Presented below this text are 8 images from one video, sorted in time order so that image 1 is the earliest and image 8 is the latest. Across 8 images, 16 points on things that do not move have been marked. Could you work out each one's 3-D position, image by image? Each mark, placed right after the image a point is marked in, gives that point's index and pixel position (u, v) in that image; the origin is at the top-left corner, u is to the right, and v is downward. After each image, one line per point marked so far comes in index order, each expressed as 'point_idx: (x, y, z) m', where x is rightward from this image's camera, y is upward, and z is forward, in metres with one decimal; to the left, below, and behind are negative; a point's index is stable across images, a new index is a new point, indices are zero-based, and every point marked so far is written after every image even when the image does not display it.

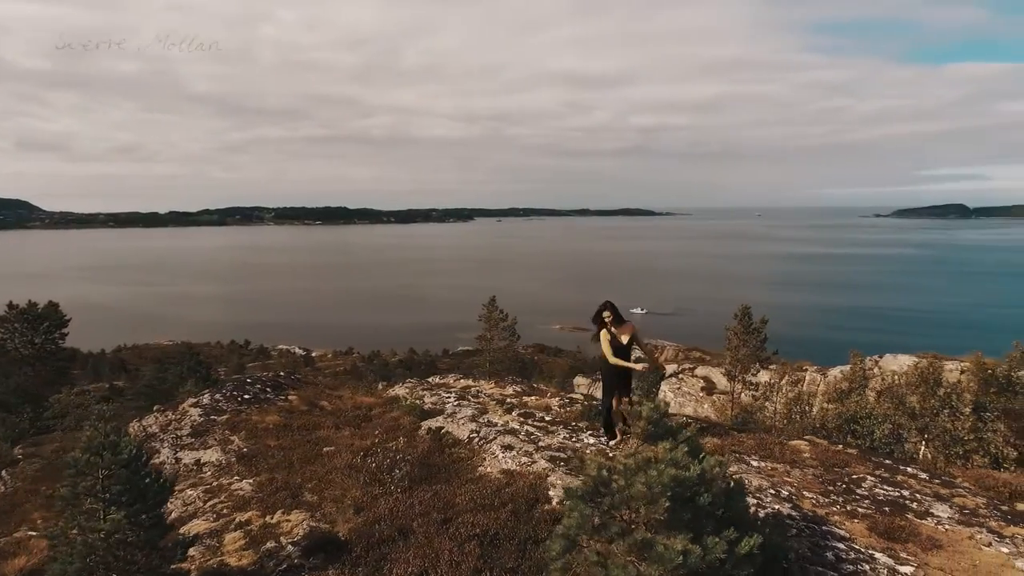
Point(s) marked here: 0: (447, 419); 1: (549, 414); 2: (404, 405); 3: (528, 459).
0: (-1.5, -2.9, +13.6) m
1: (+0.8, -2.5, +12.2) m
2: (-3.3, -3.5, +18.4) m
3: (+0.2, -2.5, +9.1) m
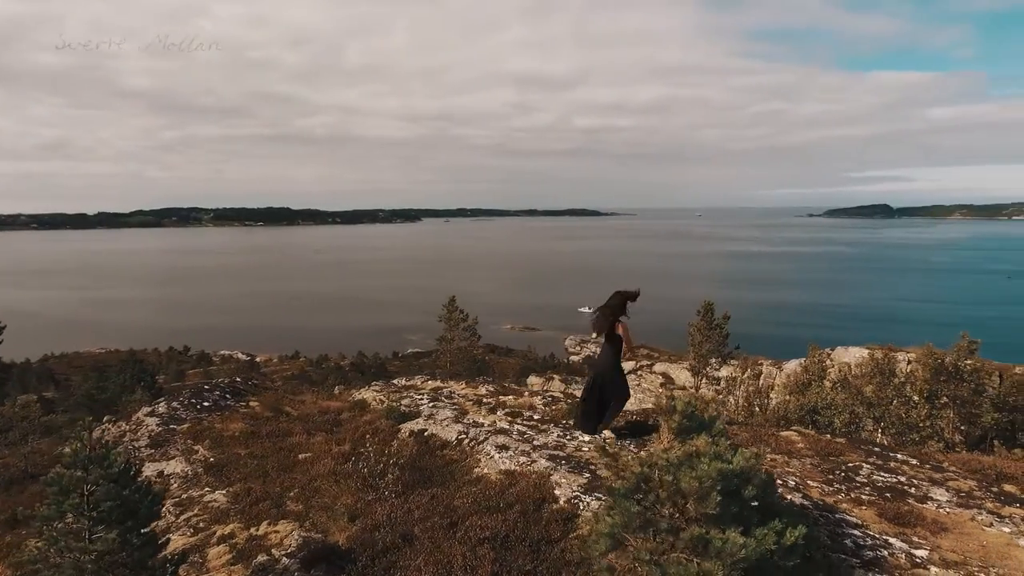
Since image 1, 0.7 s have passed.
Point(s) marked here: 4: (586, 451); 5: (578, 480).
0: (-1.9, -2.9, +13.3) m
1: (+0.5, -2.5, +12.1) m
2: (-4.0, -3.5, +18.0) m
3: (+0.2, -2.5, +8.9) m
4: (+1.1, -2.4, +9.0) m
5: (+0.9, -2.5, +8.0) m
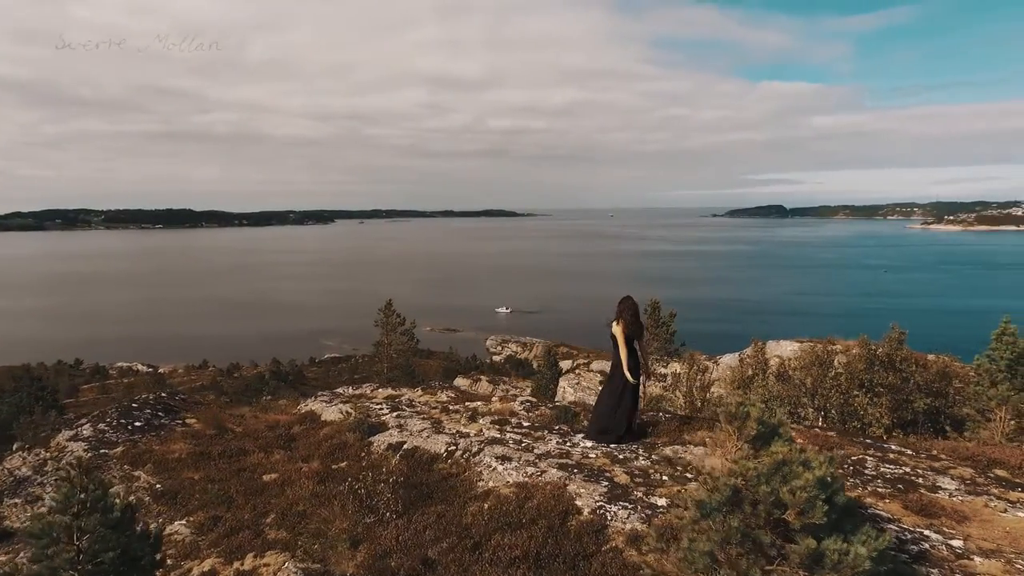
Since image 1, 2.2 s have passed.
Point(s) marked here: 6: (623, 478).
0: (-2.3, -3.0, +12.7) m
1: (+0.2, -2.5, +11.8) m
2: (-5.0, -3.7, +17.0) m
3: (+0.3, -2.6, +8.6) m
4: (+1.2, -2.4, +8.8) m
5: (+1.1, -2.6, +7.8) m
6: (+1.4, -2.5, +8.0) m
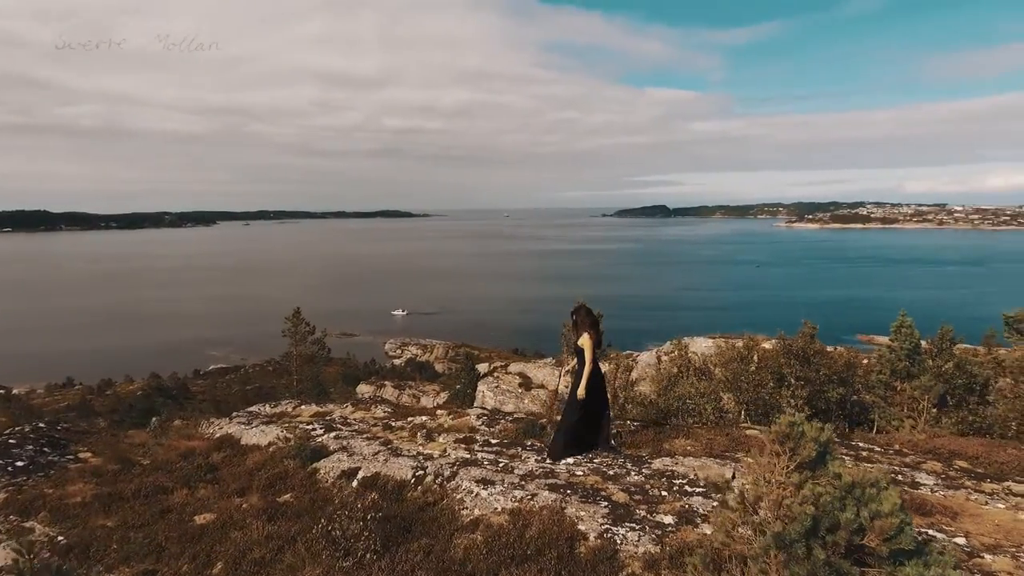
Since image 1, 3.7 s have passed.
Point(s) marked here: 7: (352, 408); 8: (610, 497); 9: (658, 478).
0: (-3.1, -3.3, +11.7) m
1: (-0.5, -2.7, +11.2) m
2: (-6.5, -4.0, +15.6) m
3: (+0.2, -2.7, +8.1) m
4: (+1.0, -2.6, +8.5) m
5: (+1.0, -2.7, +7.5) m
6: (+1.4, -2.6, +7.7) m
7: (-4.9, -3.7, +19.0) m
8: (+1.2, -2.6, +7.7) m
9: (+1.9, -2.5, +8.0) m
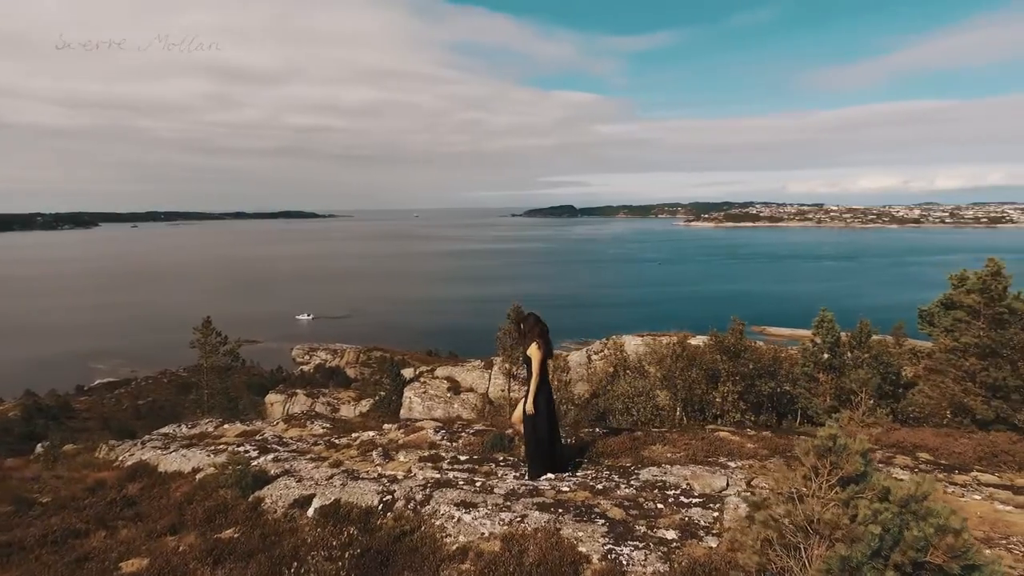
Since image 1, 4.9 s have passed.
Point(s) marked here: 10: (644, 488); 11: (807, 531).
0: (-3.7, -3.4, +10.7) m
1: (-1.1, -2.8, +10.6) m
2: (-7.6, -4.3, +14.1) m
3: (0.0, -2.8, +7.6) m
4: (+0.8, -2.7, +8.1) m
5: (+1.0, -2.8, +7.1) m
6: (+1.3, -2.7, +7.3) m
7: (-6.6, -3.9, +17.7) m
8: (+1.1, -2.7, +7.4) m
9: (+1.7, -2.6, +7.8) m
10: (+1.7, -2.6, +7.9) m
11: (+2.4, -2.0, +5.0) m
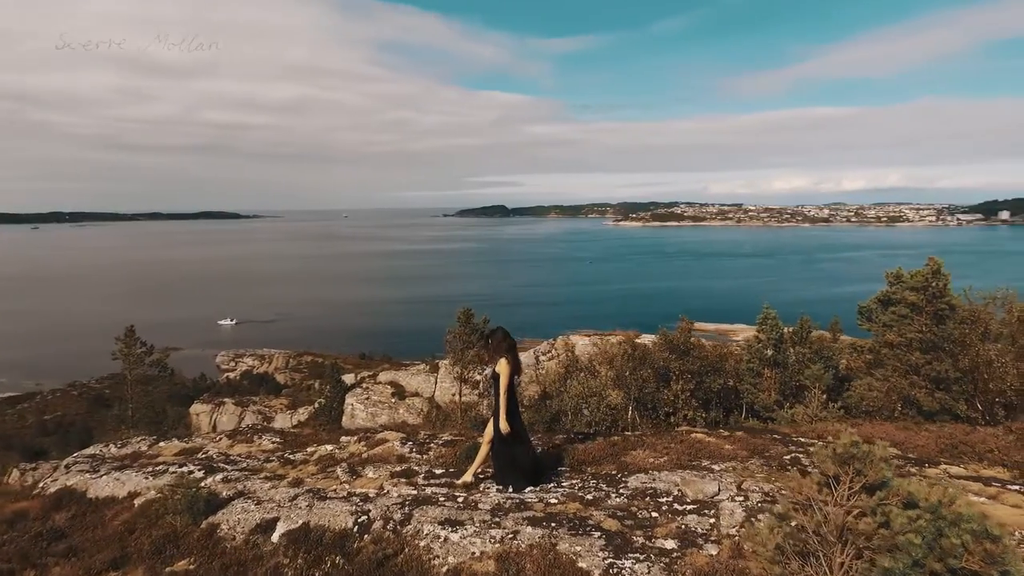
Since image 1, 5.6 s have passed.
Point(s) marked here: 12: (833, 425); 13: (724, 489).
0: (-4.2, -3.6, +10.0) m
1: (-1.5, -2.9, +10.2) m
2: (-8.3, -4.5, +12.9) m
3: (-0.1, -2.9, +7.3) m
4: (+0.6, -2.7, +7.8) m
5: (+0.9, -2.9, +6.9) m
6: (+1.2, -2.8, +7.2) m
7: (-7.7, -4.1, +16.6) m
8: (+1.0, -2.8, +7.2) m
9: (+1.6, -2.6, +7.7) m
10: (+1.5, -2.6, +7.7) m
11: (+2.5, -2.0, +4.9) m
12: (+6.0, -2.6, +11.5) m
13: (+2.6, -2.5, +7.6) m
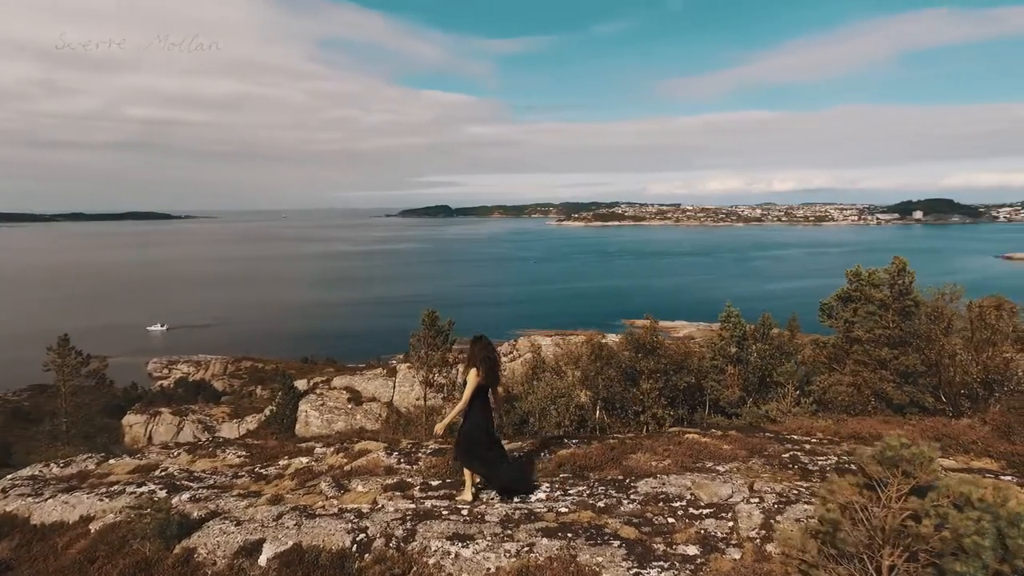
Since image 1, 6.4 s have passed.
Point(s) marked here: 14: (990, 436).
0: (-4.2, -3.7, +9.3) m
1: (-1.6, -3.0, +9.8) m
2: (-8.6, -4.6, +11.9) m
3: (+0.1, -3.0, +7.0) m
4: (+0.7, -2.8, +7.6) m
5: (+1.1, -2.9, +6.7) m
6: (+1.3, -2.8, +7.0) m
7: (-8.3, -4.3, +15.7) m
8: (+1.2, -2.8, +7.0) m
9: (+1.7, -2.6, +7.5) m
10: (+1.7, -2.6, +7.6) m
11: (+2.9, -2.0, +4.9) m
12: (+5.8, -2.5, +11.8) m
13: (+2.8, -2.5, +7.6) m
14: (+7.4, -2.3, +9.5) m
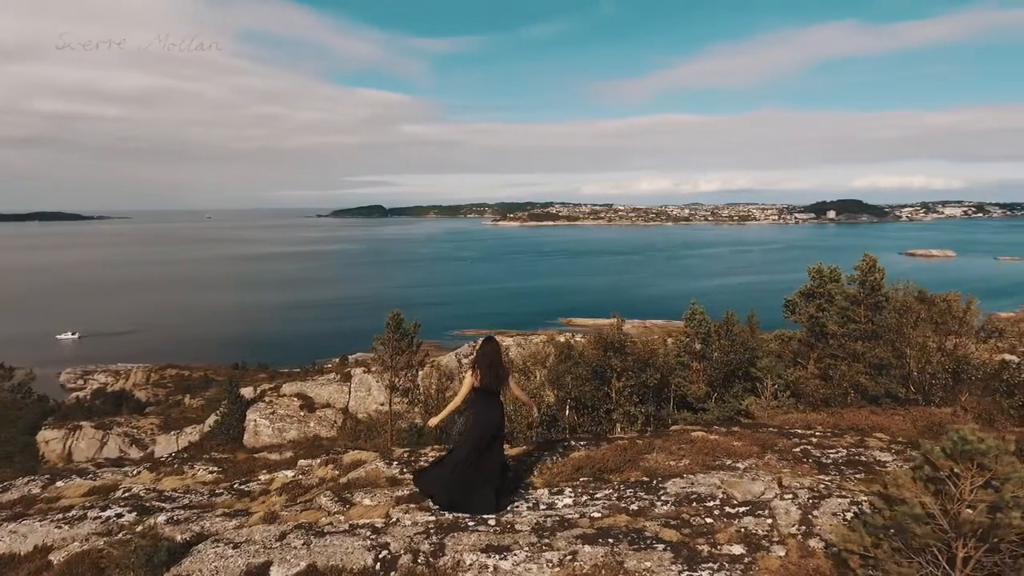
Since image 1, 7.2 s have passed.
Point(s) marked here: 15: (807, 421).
0: (-3.9, -3.7, +8.7) m
1: (-1.4, -3.0, +9.4) m
2: (-8.6, -4.7, +10.8) m
3: (+0.5, -3.0, +6.8) m
4: (+1.1, -2.8, +7.5) m
5: (+1.6, -2.9, +6.6) m
6: (+1.8, -2.8, +6.9) m
7: (-8.7, -4.4, +14.6) m
8: (+1.6, -2.8, +6.9) m
9: (+2.1, -2.6, +7.5) m
10: (+2.0, -2.6, +7.5) m
11: (+3.5, -2.0, +5.0) m
12: (+5.8, -2.5, +12.1) m
13: (+3.1, -2.5, +7.6) m
14: (+7.5, -2.2, +10.0) m
15: (+5.2, -2.4, +11.3) m
